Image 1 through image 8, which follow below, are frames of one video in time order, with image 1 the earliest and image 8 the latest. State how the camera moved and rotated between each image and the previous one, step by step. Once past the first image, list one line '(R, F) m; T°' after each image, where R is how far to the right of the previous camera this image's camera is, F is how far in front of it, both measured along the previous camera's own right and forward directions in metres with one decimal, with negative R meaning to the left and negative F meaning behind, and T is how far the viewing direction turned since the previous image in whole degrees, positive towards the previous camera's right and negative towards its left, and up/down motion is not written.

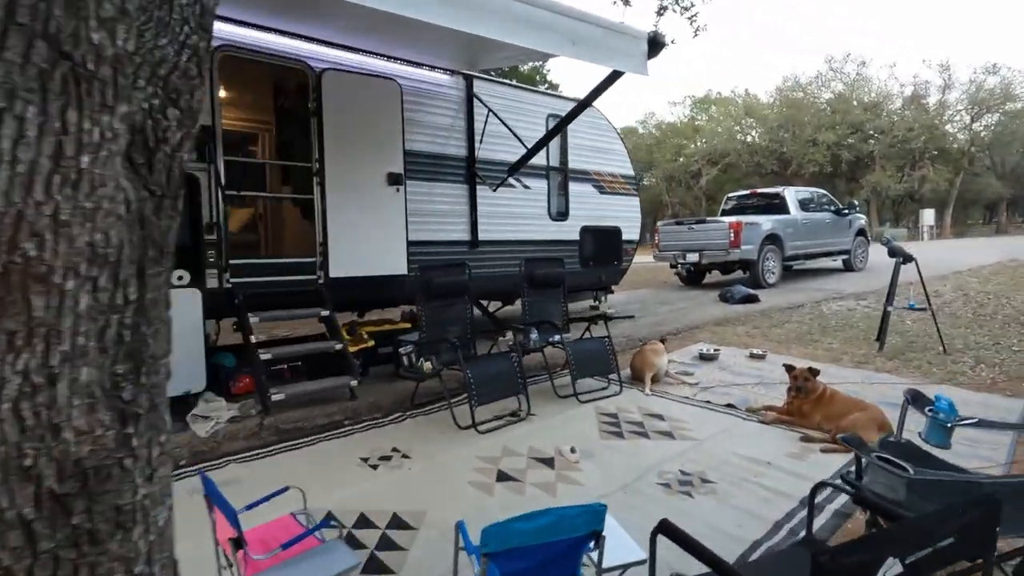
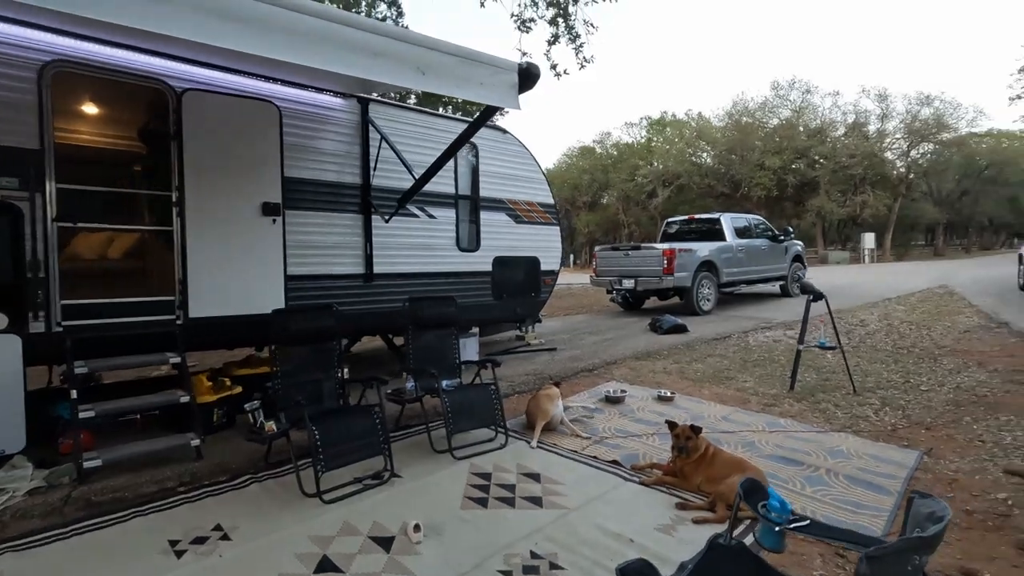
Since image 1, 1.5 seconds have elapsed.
(+0.7, +0.3) m; +3°
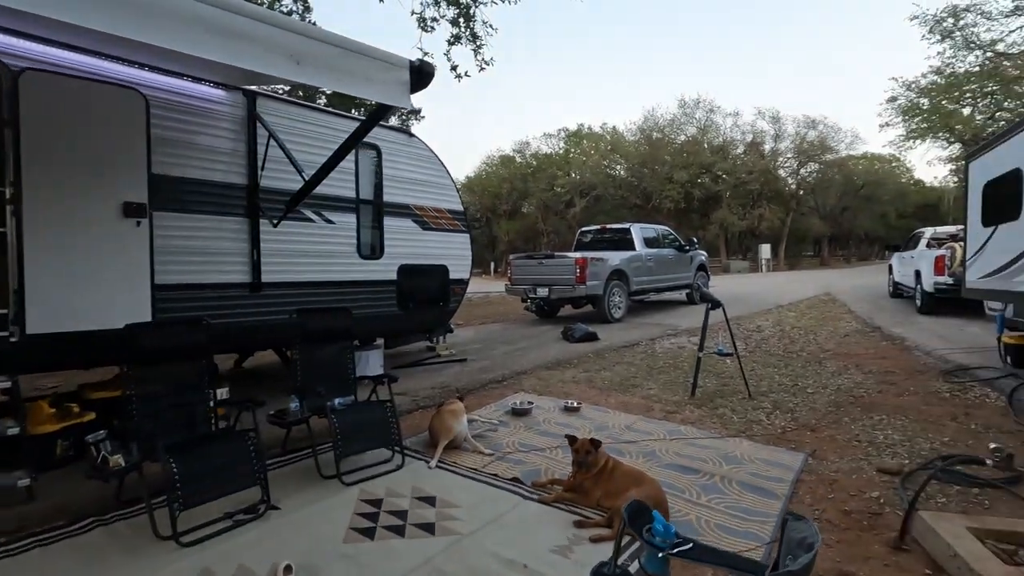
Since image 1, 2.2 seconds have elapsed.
(+0.2, +0.2) m; +8°
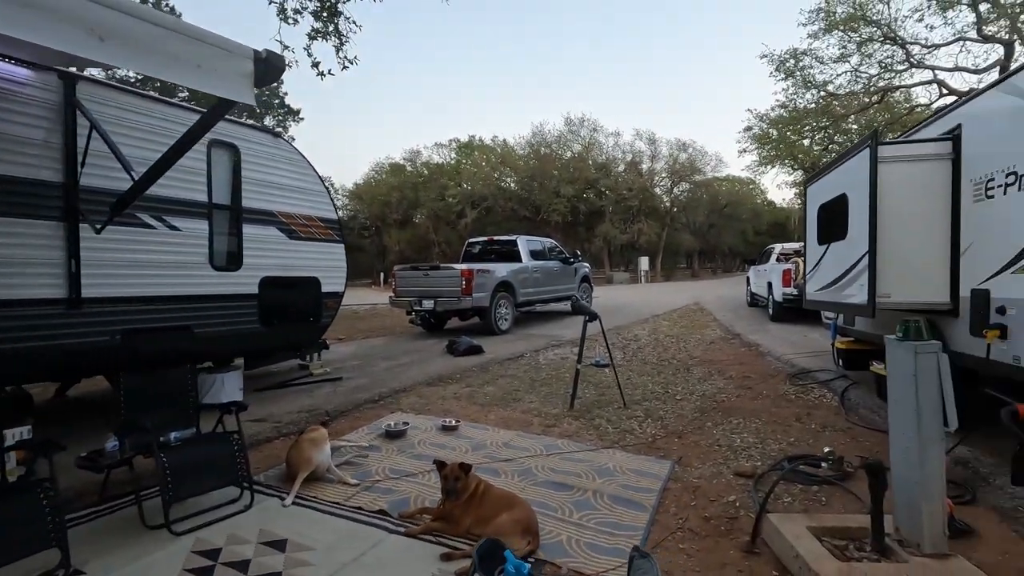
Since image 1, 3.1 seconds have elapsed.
(+0.2, +0.2) m; +11°
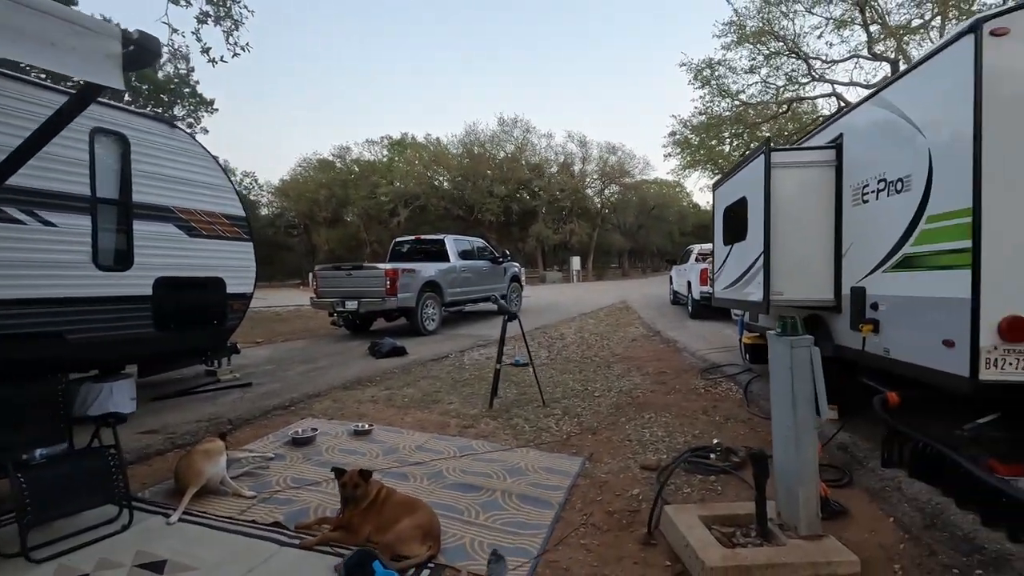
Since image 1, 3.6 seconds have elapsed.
(+0.2, 0.0) m; +7°
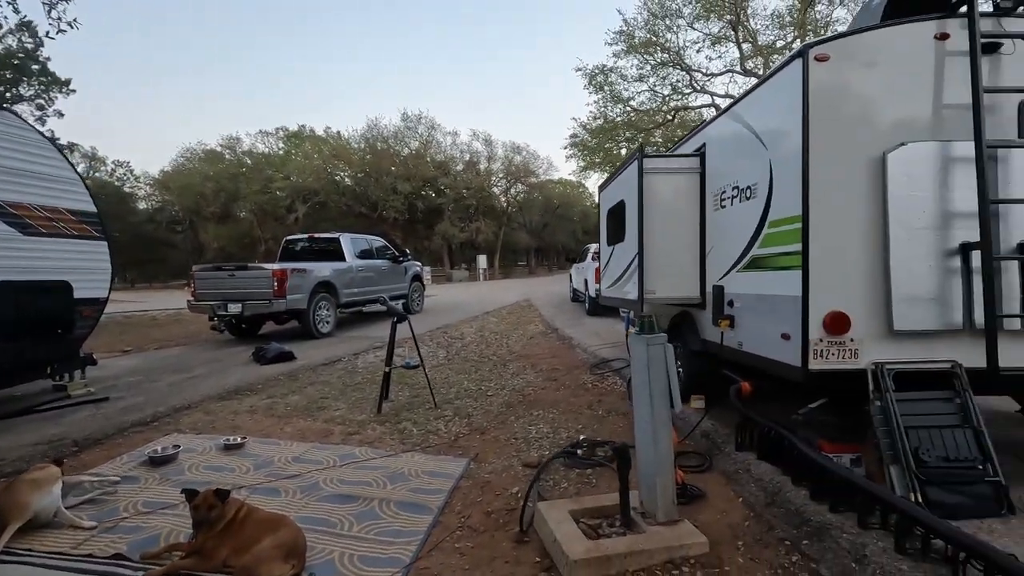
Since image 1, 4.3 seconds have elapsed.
(+0.2, 0.0) m; +9°
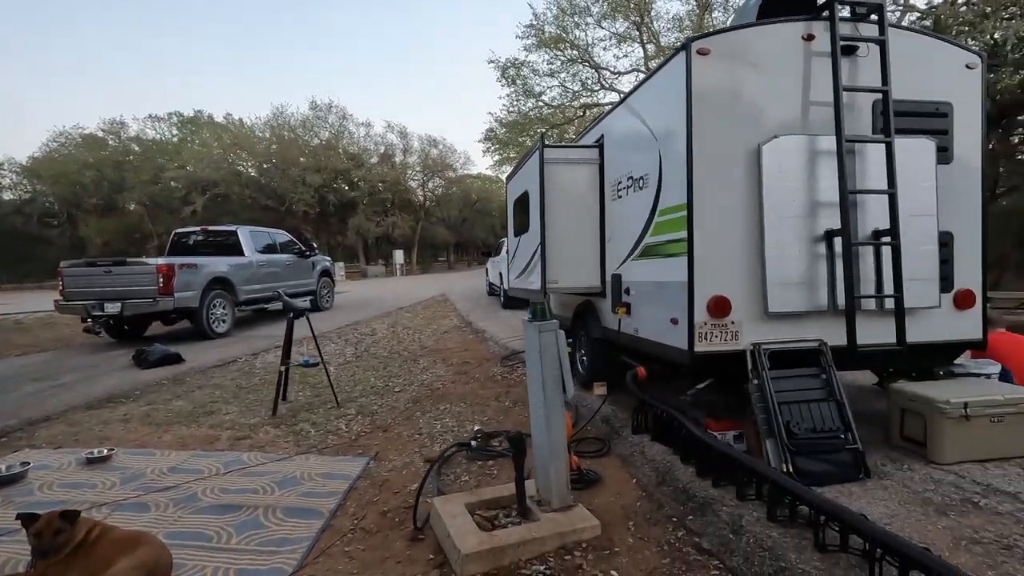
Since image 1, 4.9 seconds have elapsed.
(+0.2, +0.1) m; +8°
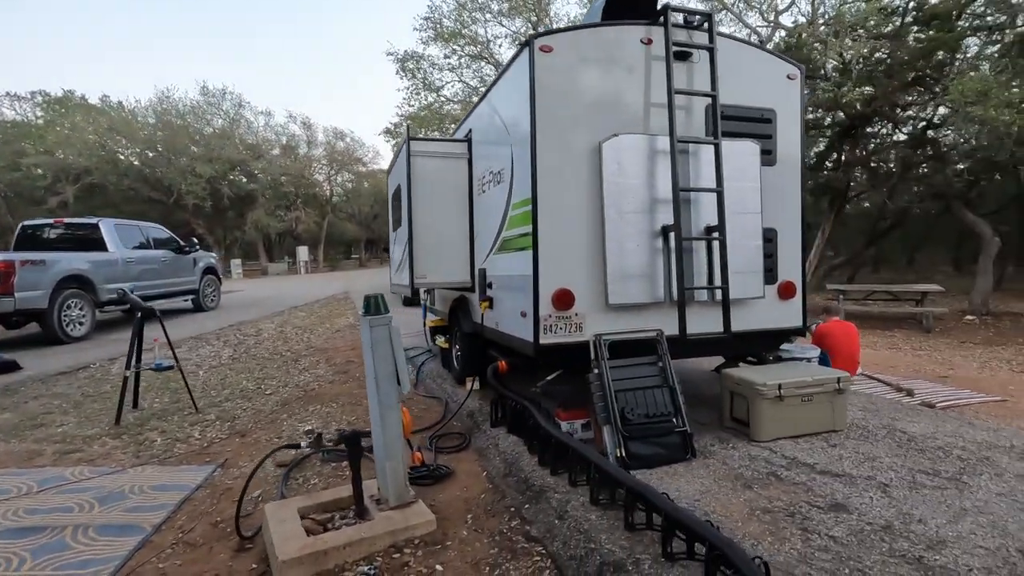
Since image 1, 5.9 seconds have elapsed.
(+0.5, 0.0) m; +8°
